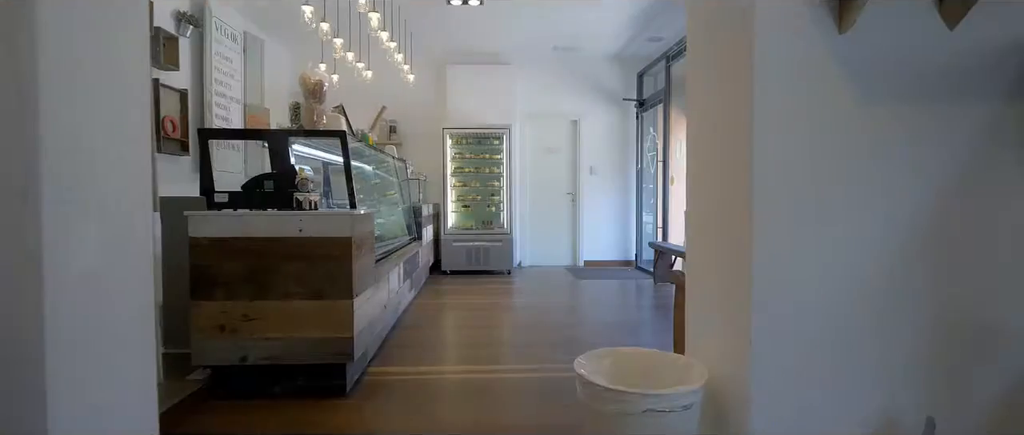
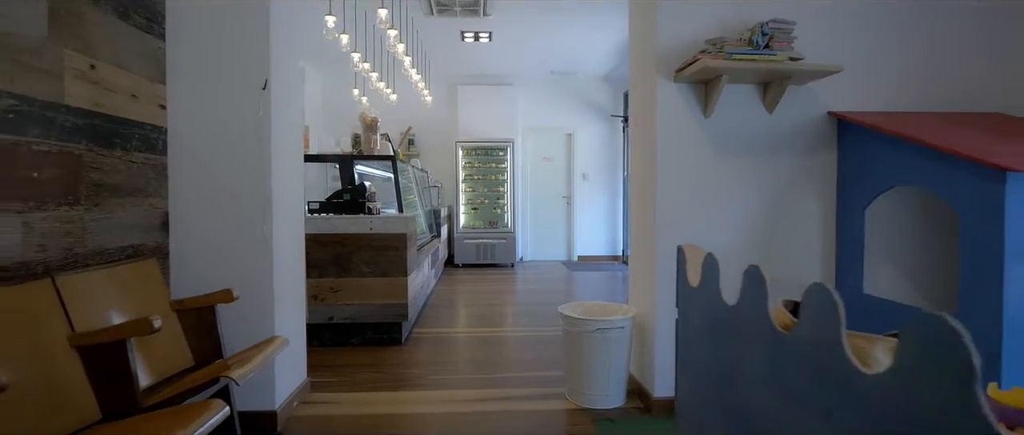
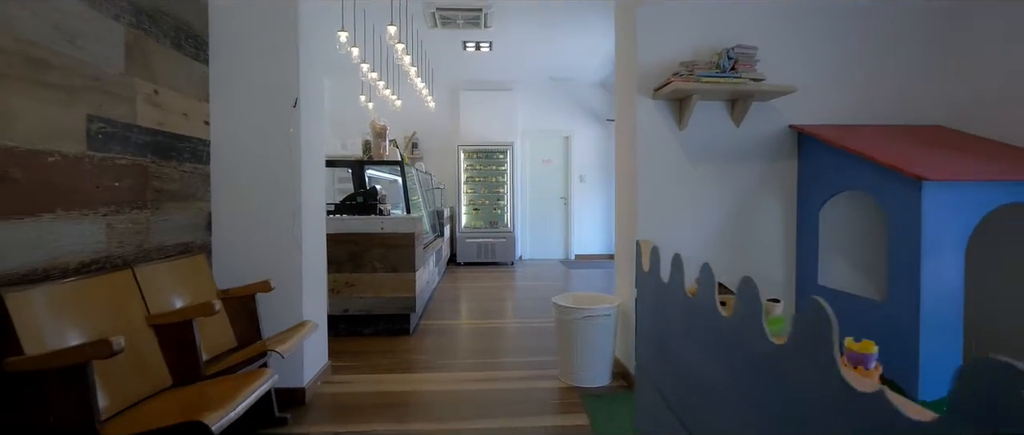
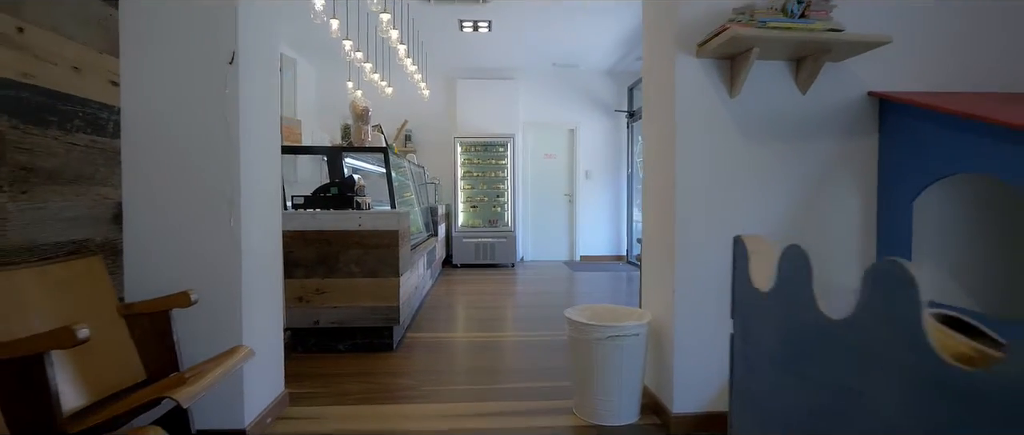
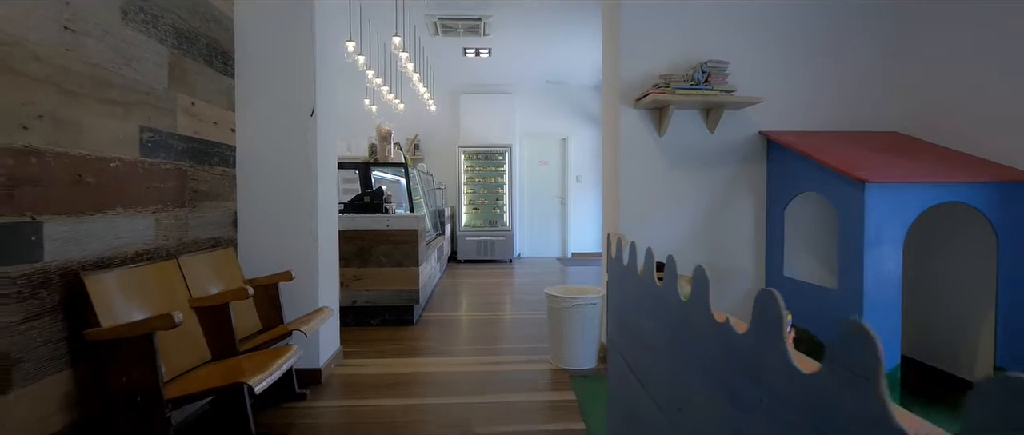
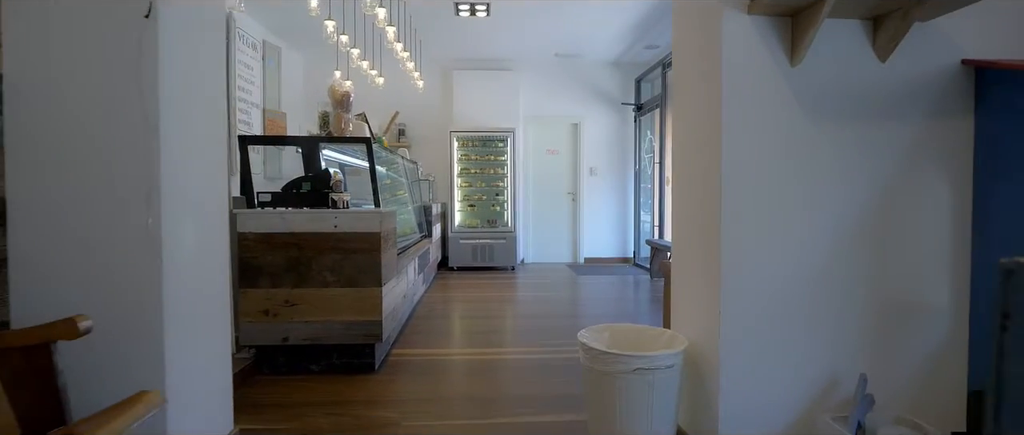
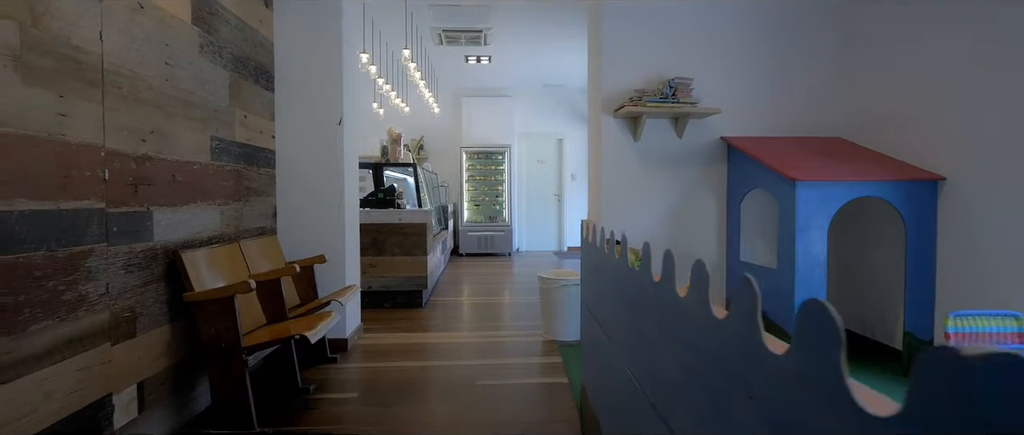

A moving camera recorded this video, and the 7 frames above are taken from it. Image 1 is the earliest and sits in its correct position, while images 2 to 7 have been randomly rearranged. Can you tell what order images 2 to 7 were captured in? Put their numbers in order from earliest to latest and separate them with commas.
6, 4, 2, 3, 5, 7
